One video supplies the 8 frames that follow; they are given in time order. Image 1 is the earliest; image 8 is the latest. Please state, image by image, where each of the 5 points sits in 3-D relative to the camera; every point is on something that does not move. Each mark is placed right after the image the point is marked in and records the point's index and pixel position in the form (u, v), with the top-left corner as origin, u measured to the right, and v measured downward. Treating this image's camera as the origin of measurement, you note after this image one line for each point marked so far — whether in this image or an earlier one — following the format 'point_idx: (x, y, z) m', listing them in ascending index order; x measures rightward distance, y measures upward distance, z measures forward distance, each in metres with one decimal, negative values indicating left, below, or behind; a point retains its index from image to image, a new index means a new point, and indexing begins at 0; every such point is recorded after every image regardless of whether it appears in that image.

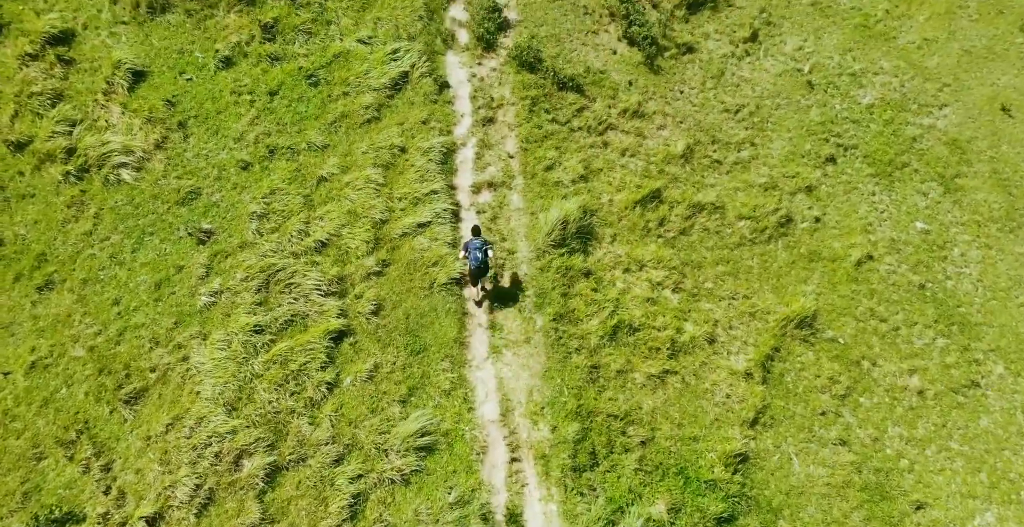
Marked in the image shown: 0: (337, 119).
0: (-2.7, +2.2, +12.1) m
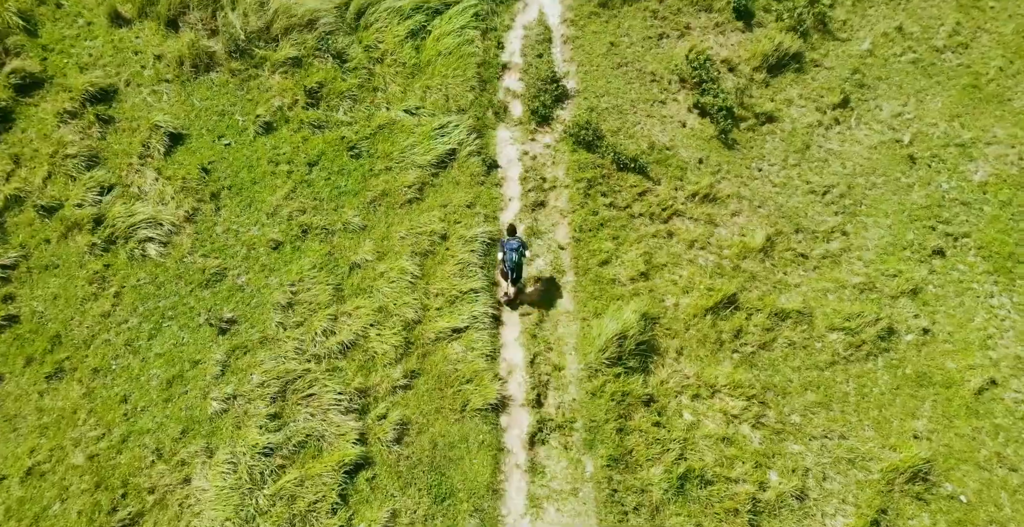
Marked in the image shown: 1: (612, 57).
0: (-1.9, +0.9, +11.0) m
1: (+1.7, +3.3, +13.4) m
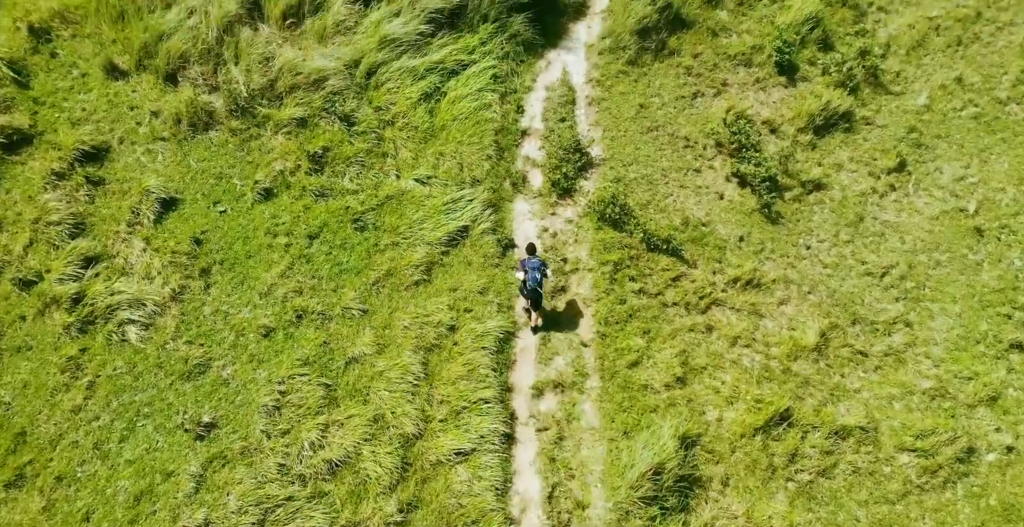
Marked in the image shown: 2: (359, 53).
0: (-1.7, -0.2, +9.9) m
1: (+2.0, +2.1, +12.2) m
2: (-2.4, +3.2, +12.2) m
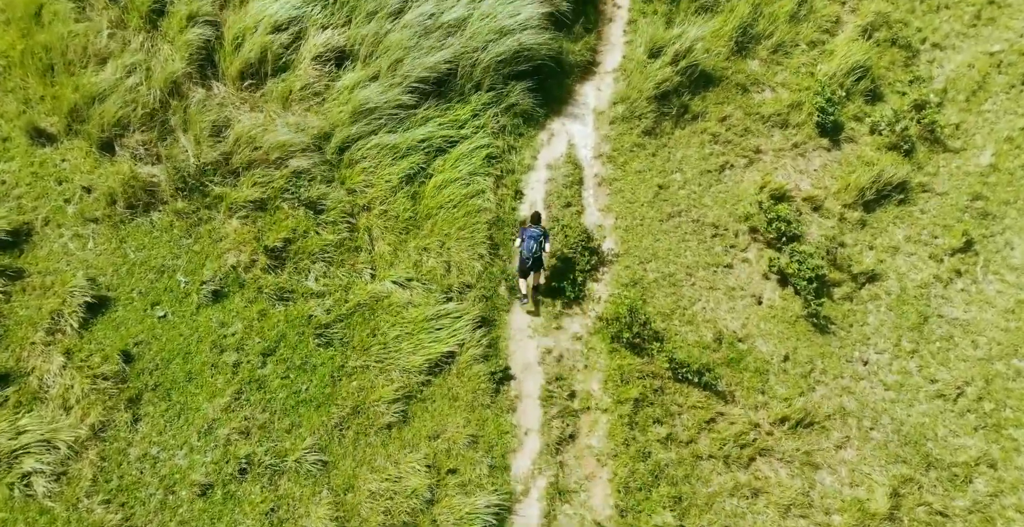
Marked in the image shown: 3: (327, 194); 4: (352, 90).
0: (-1.7, -1.5, +8.0) m
1: (+2.0, +0.8, +10.4) m
2: (-2.4, +1.8, +10.4) m
3: (-2.4, +0.9, +9.8) m
4: (-2.2, +2.4, +10.6) m
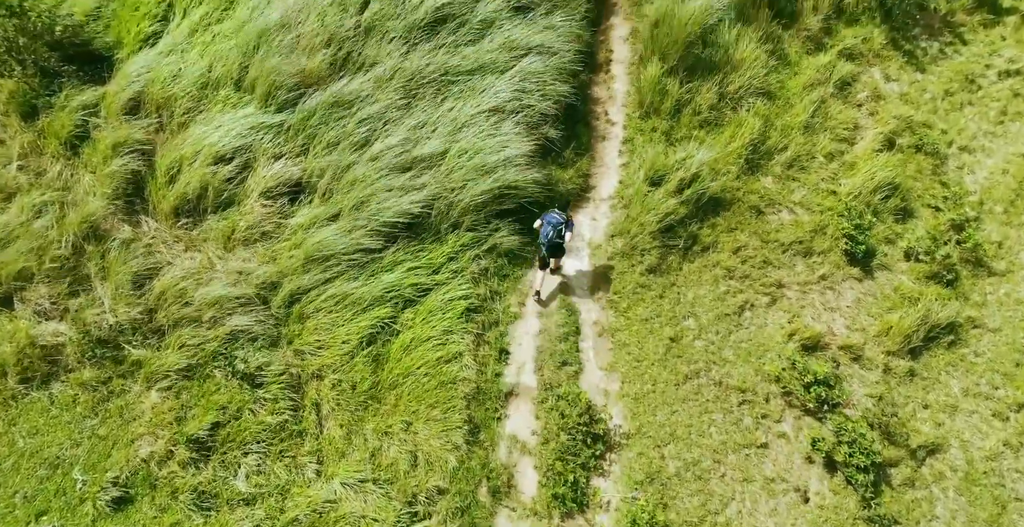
0: (-1.9, -3.3, +6.0) m
1: (+1.8, -1.1, +8.6) m
2: (-2.6, -0.1, +8.7) m
3: (-2.6, -1.0, +8.0) m
4: (-2.4, +0.4, +8.9) m
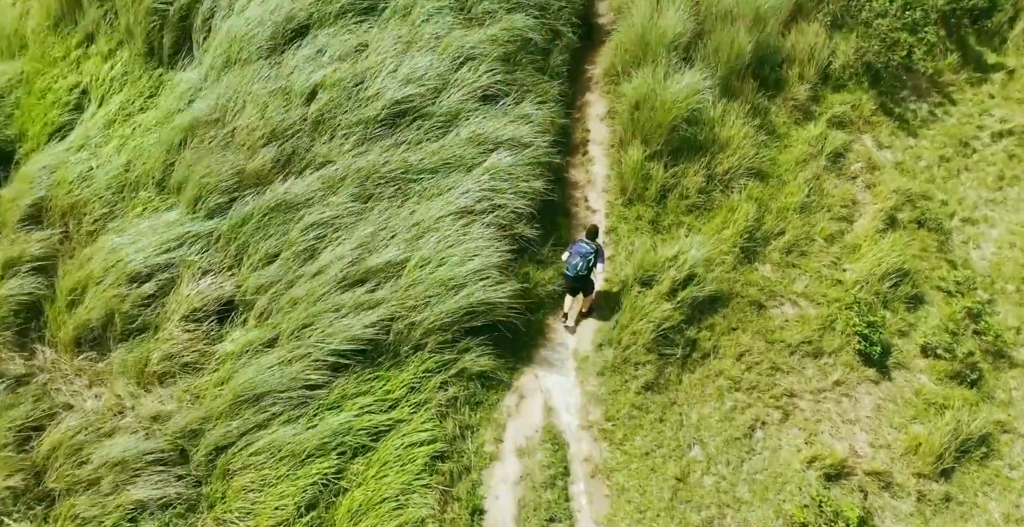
0: (-1.9, -4.4, +4.3) m
1: (+1.6, -2.4, +7.2) m
2: (-2.8, -1.4, +7.1) m
3: (-2.8, -2.2, +6.4) m
4: (-2.6, -0.9, +7.4) m
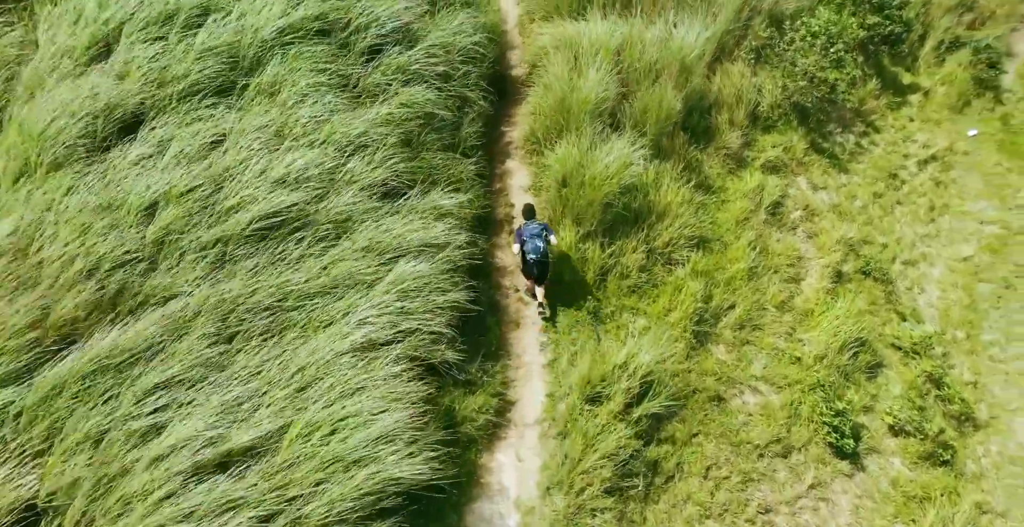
0: (-1.8, -5.7, +2.5) m
1: (+1.2, -3.5, +5.8) m
2: (-3.2, -2.8, +5.2) m
3: (-3.0, -3.6, +4.4) m
4: (-3.1, -2.3, +5.5) m
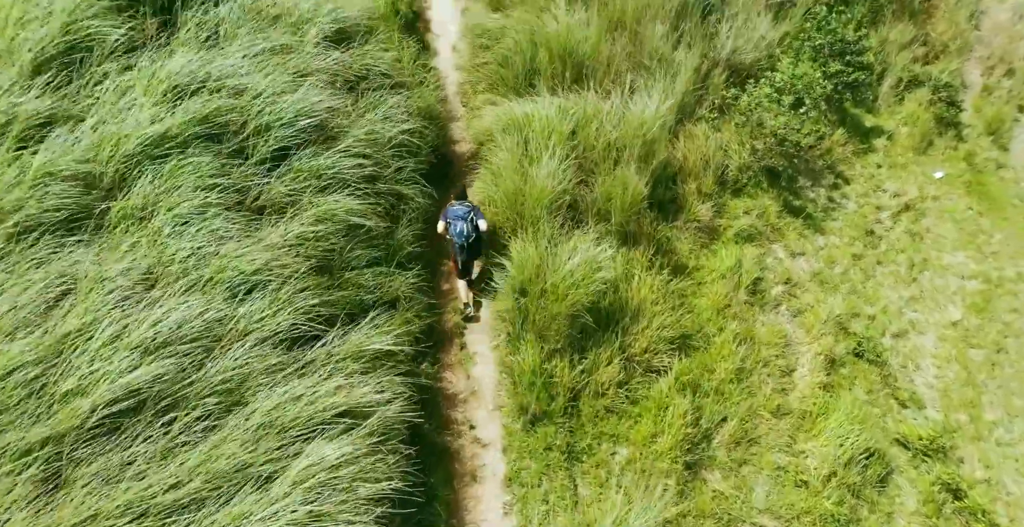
0: (-1.6, -6.9, +0.6) m
1: (+1.1, -4.6, +4.1) m
2: (-3.3, -4.2, +3.2) m
3: (-3.0, -4.9, +2.5) m
4: (-3.2, -3.7, +3.6) m
